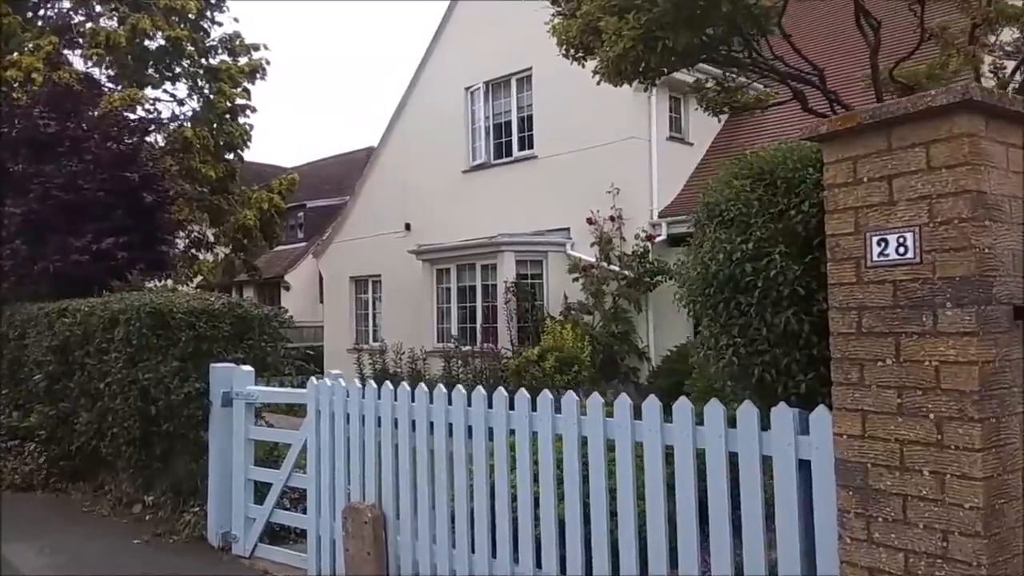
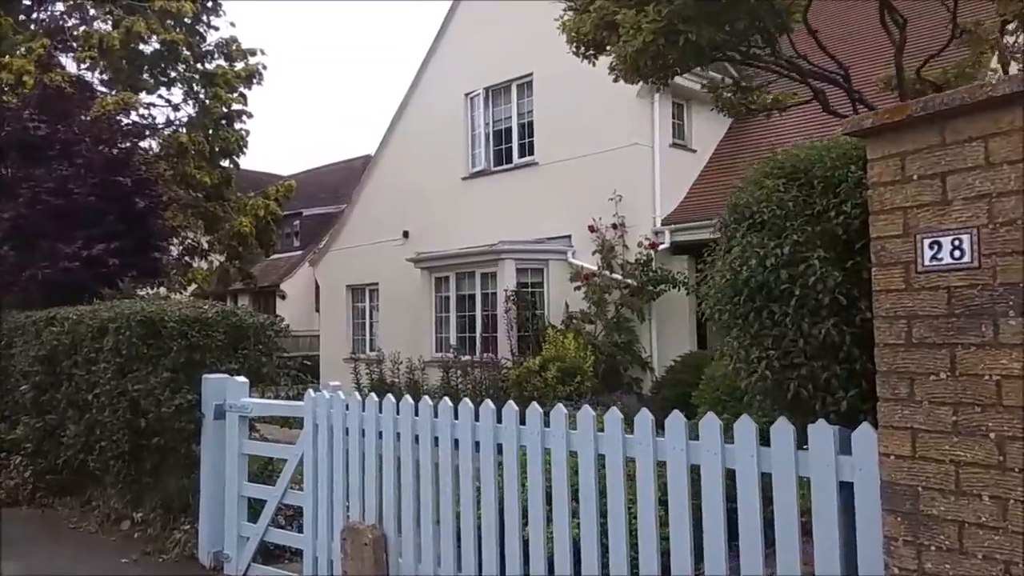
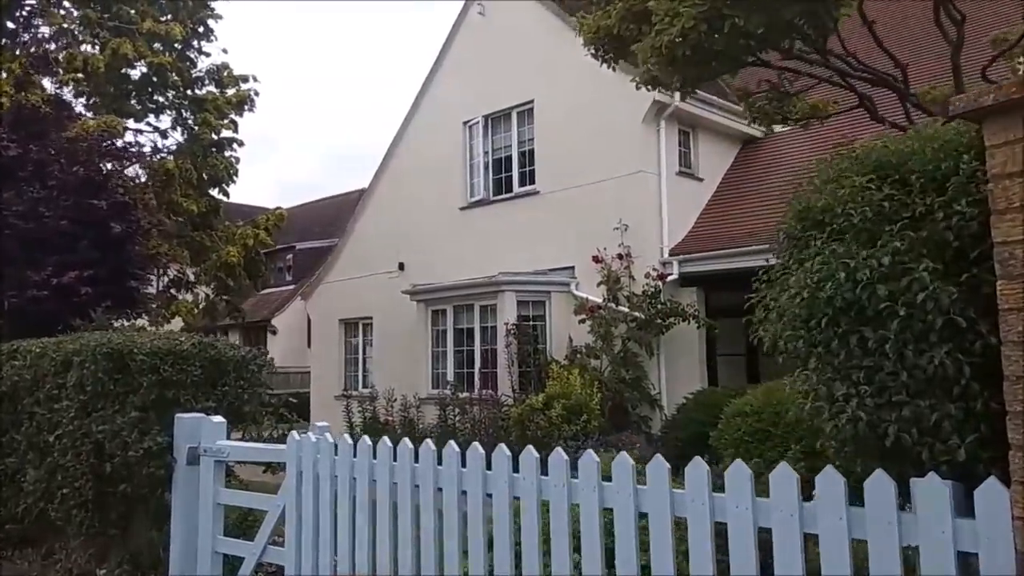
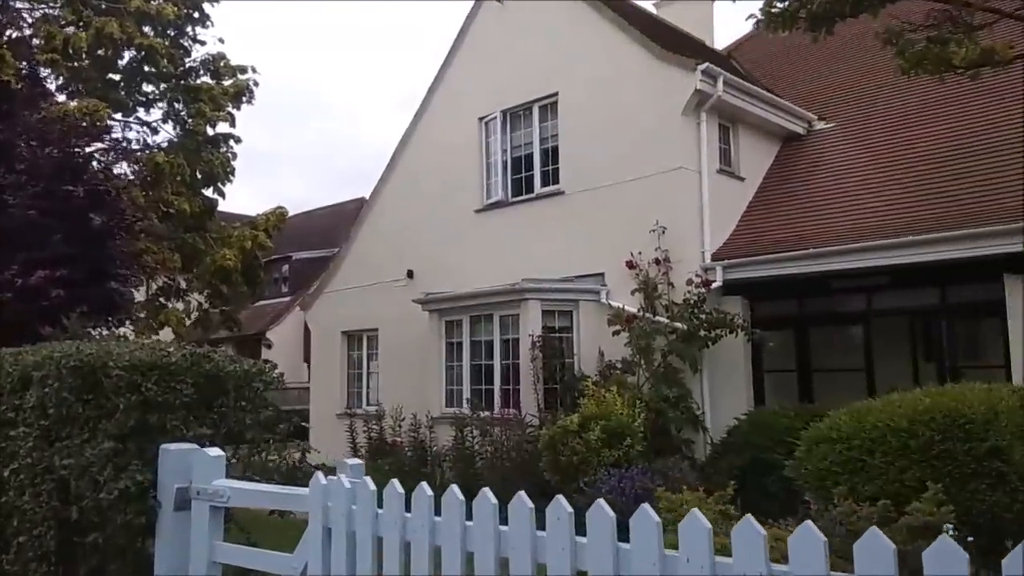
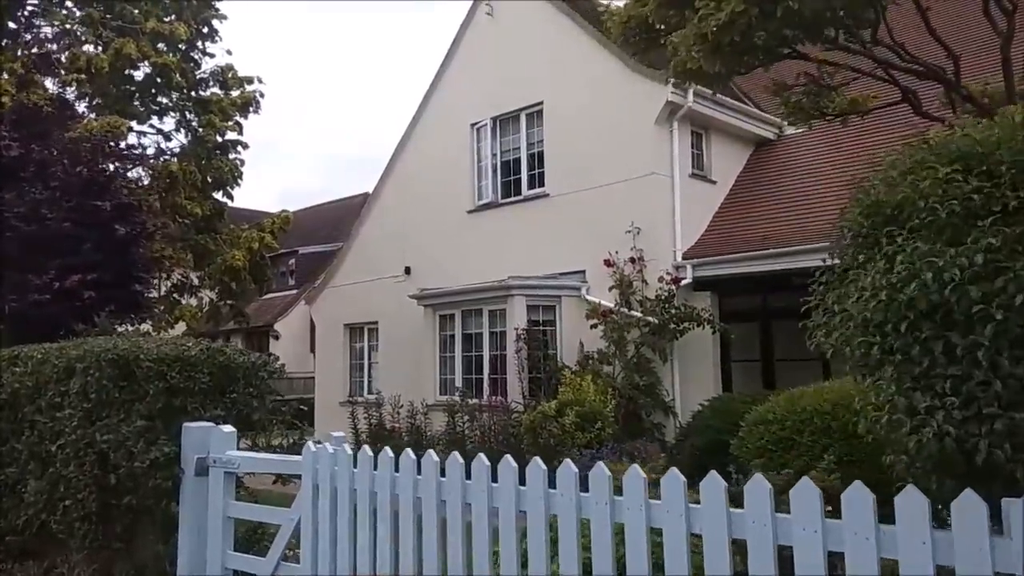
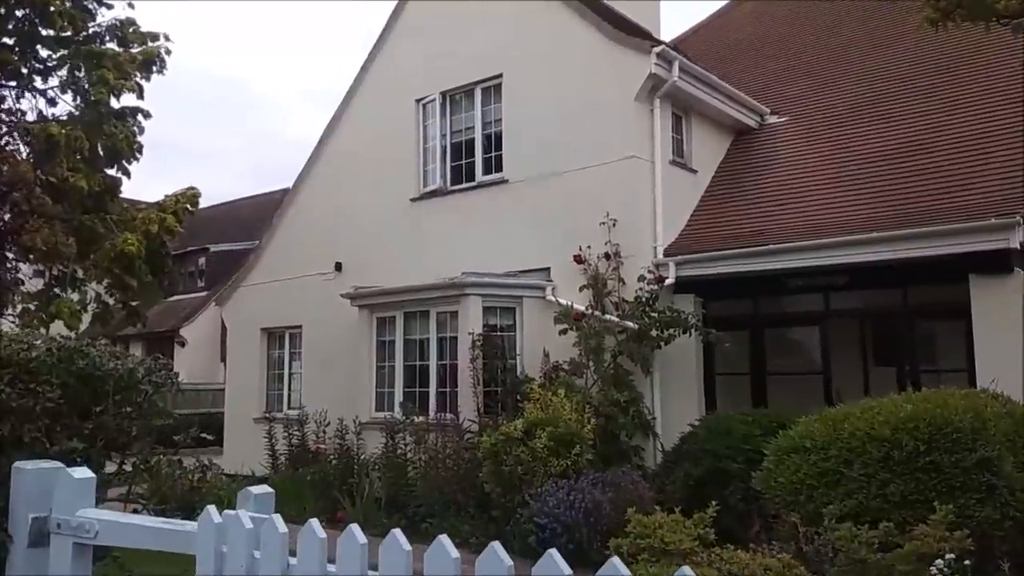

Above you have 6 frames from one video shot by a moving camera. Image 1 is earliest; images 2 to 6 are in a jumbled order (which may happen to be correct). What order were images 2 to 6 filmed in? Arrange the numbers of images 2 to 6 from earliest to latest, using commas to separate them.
2, 3, 5, 4, 6
